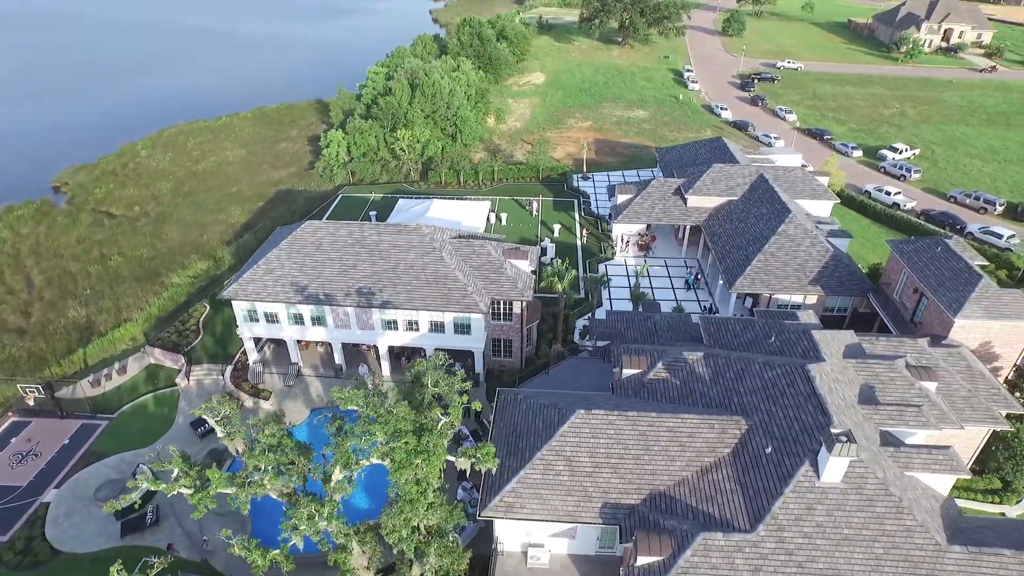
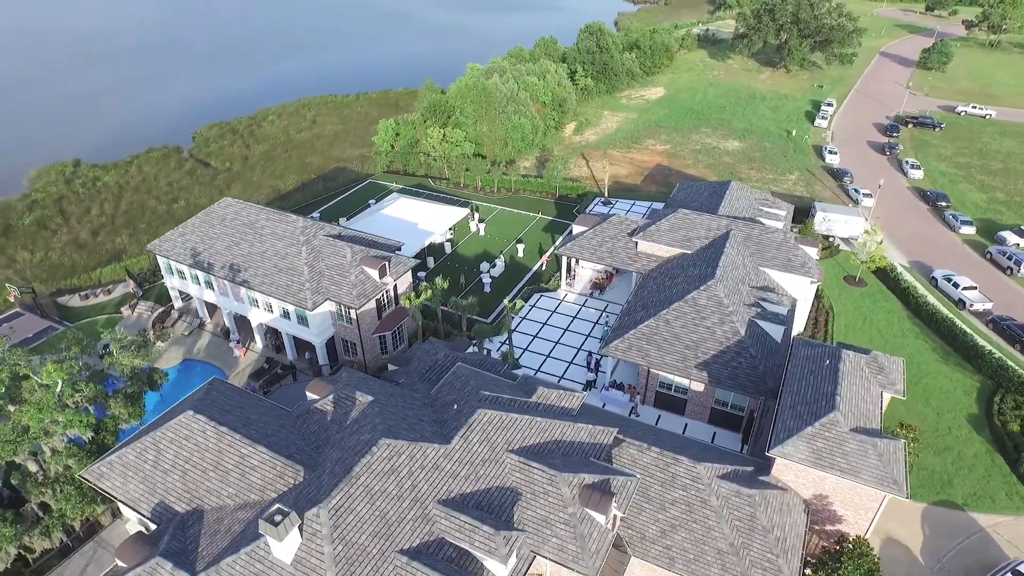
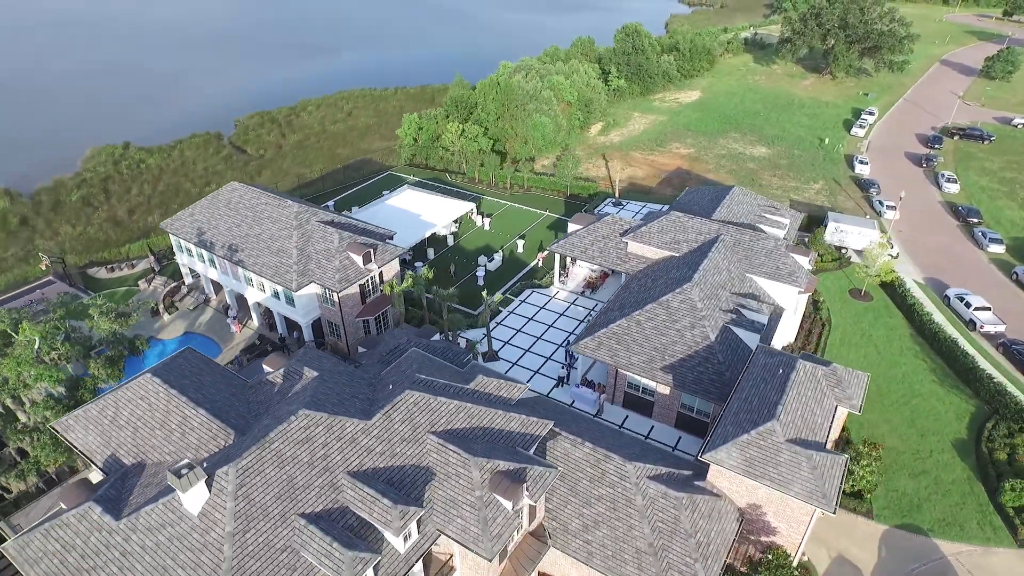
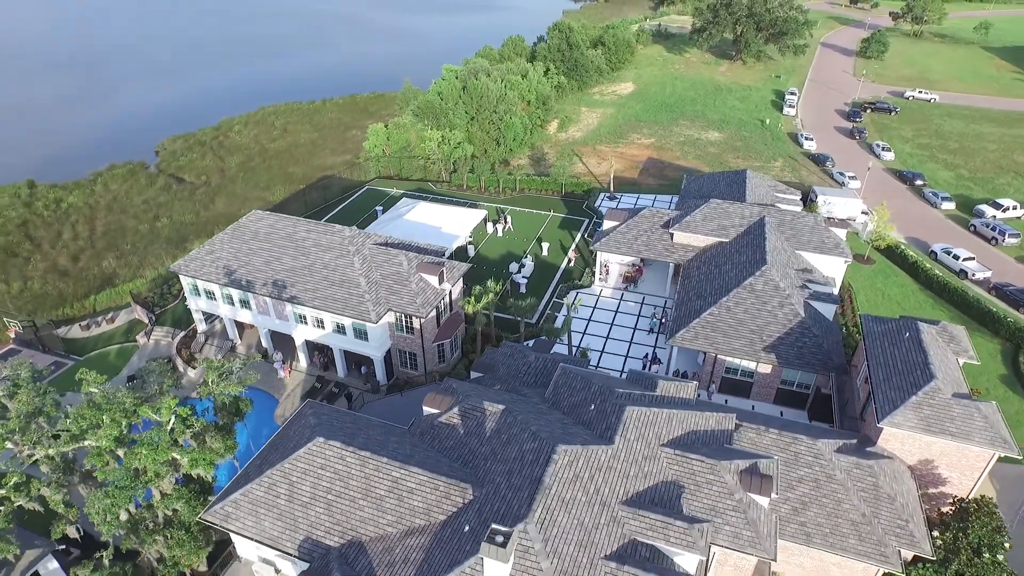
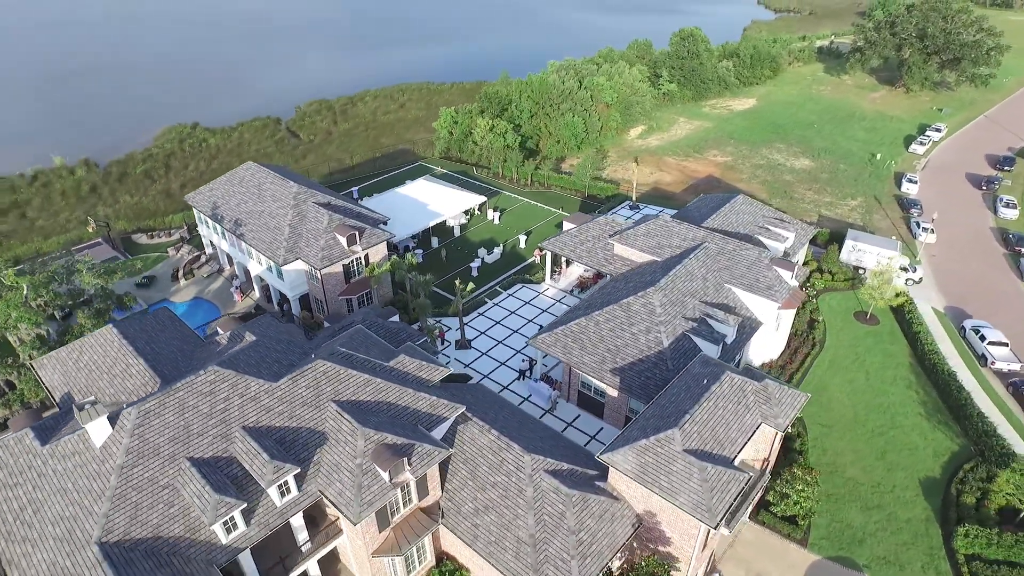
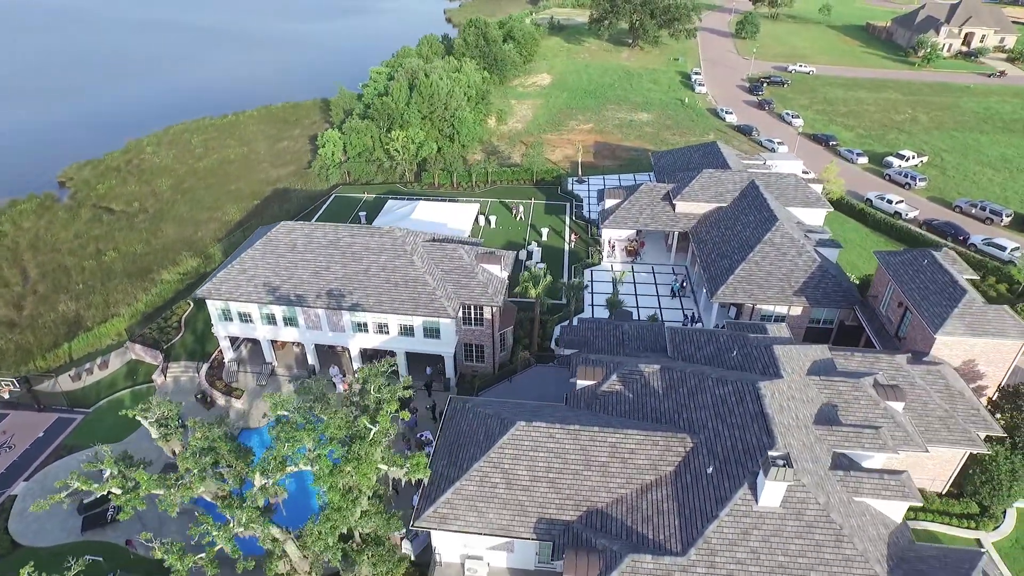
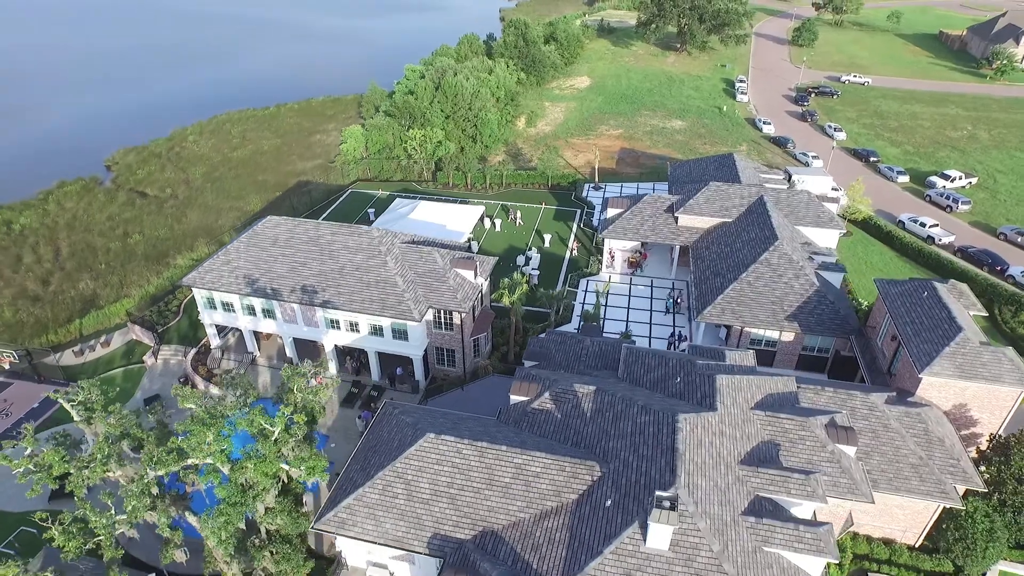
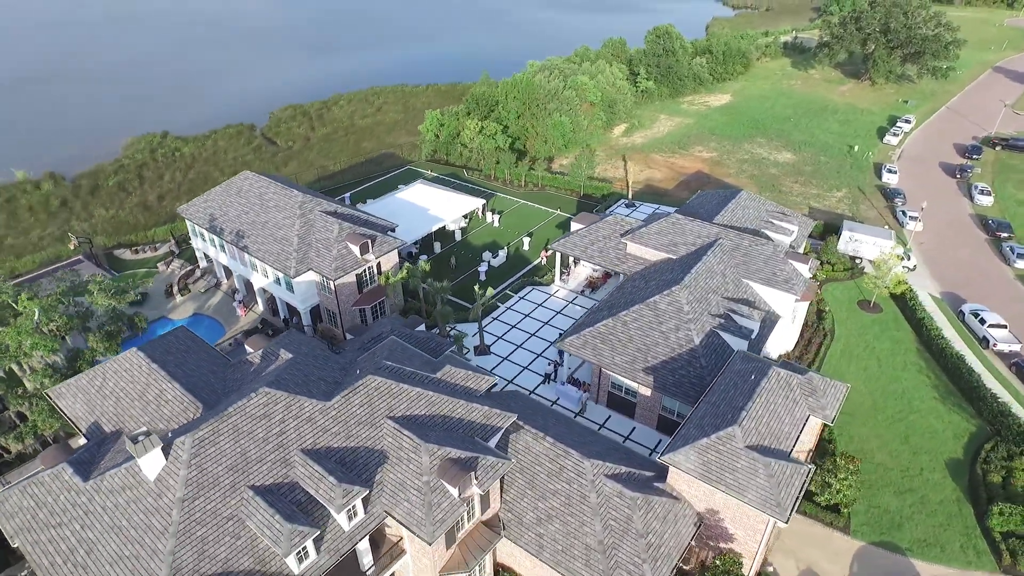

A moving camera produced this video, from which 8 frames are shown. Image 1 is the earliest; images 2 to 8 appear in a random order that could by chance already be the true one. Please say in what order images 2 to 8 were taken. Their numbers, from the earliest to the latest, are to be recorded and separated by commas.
6, 7, 4, 2, 3, 8, 5
